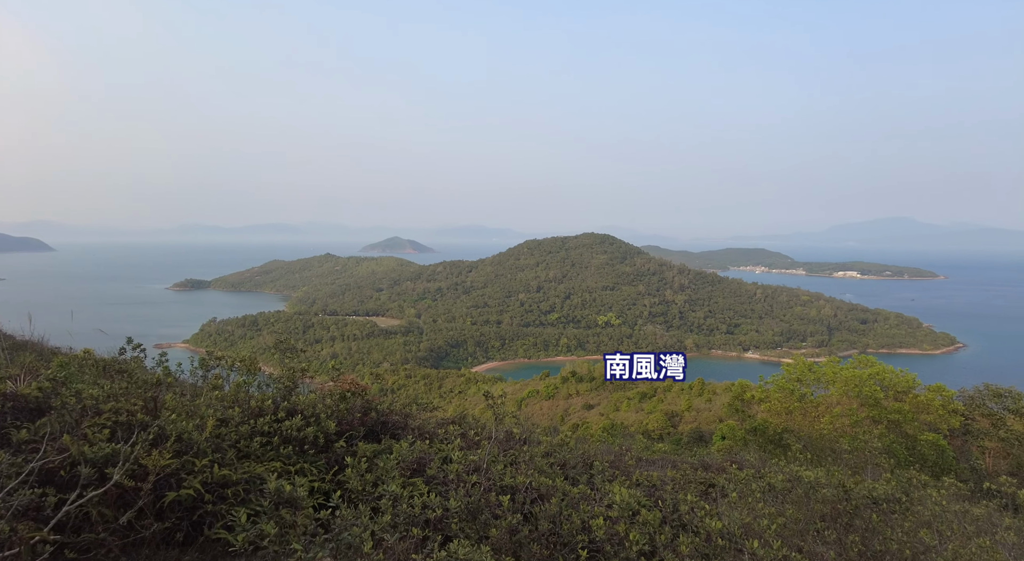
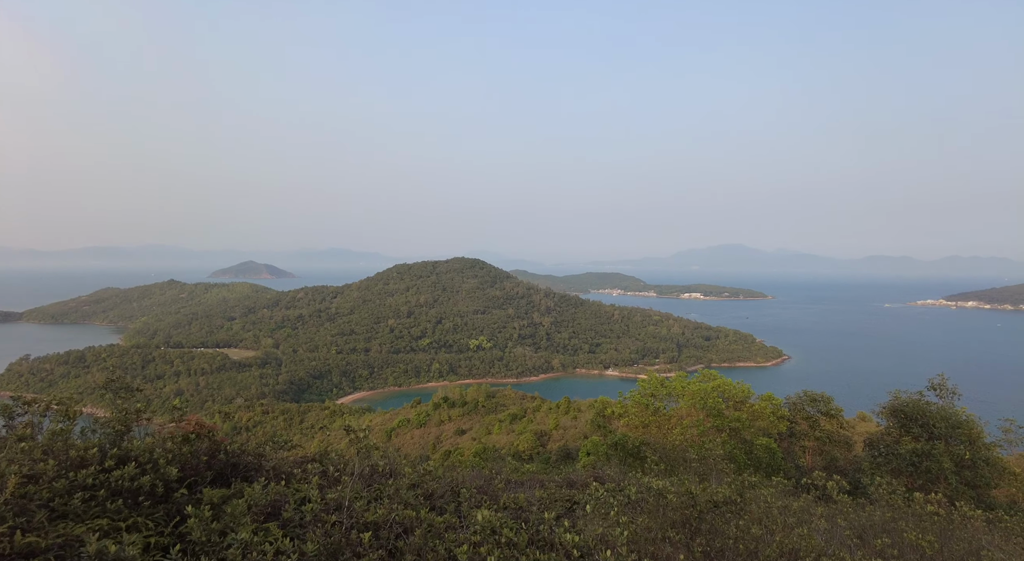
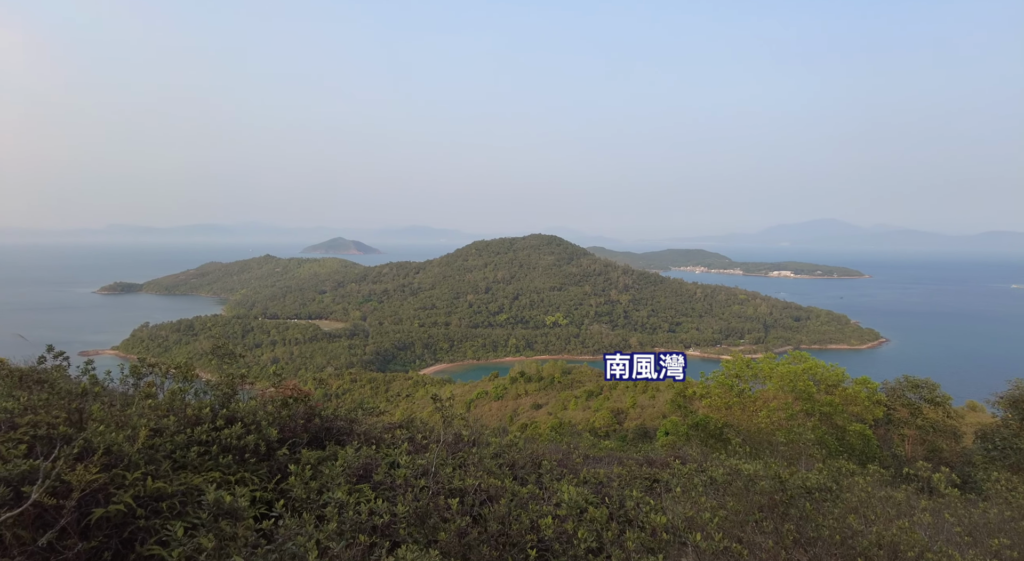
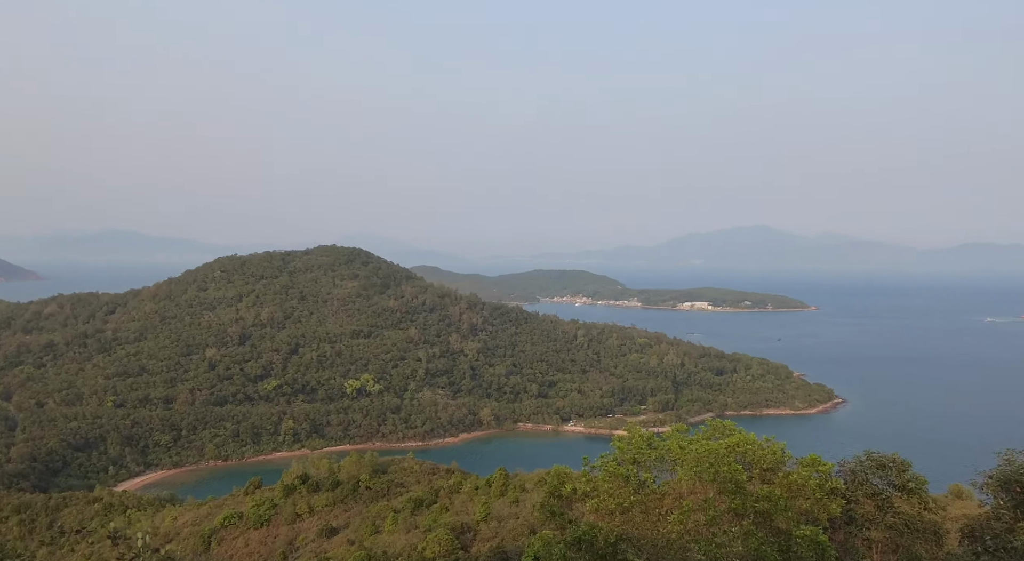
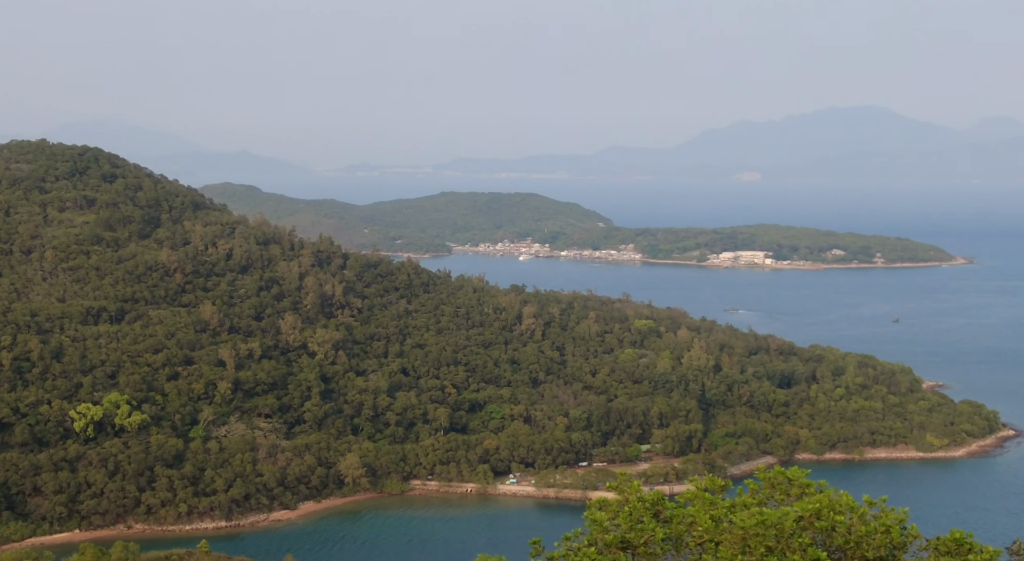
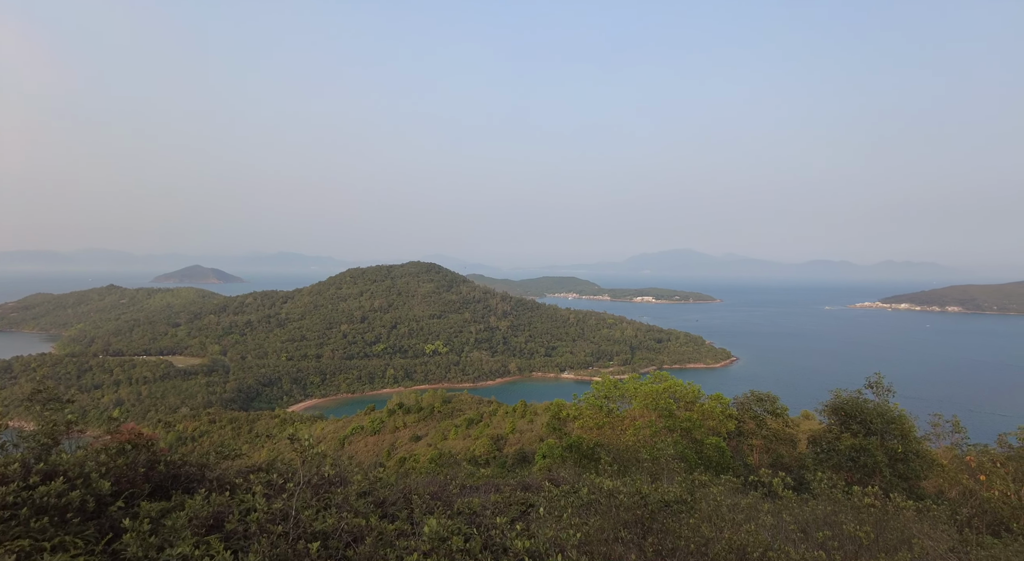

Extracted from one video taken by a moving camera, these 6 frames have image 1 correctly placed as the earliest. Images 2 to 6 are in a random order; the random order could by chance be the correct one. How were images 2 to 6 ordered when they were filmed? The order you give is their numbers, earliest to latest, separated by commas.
3, 2, 6, 4, 5
